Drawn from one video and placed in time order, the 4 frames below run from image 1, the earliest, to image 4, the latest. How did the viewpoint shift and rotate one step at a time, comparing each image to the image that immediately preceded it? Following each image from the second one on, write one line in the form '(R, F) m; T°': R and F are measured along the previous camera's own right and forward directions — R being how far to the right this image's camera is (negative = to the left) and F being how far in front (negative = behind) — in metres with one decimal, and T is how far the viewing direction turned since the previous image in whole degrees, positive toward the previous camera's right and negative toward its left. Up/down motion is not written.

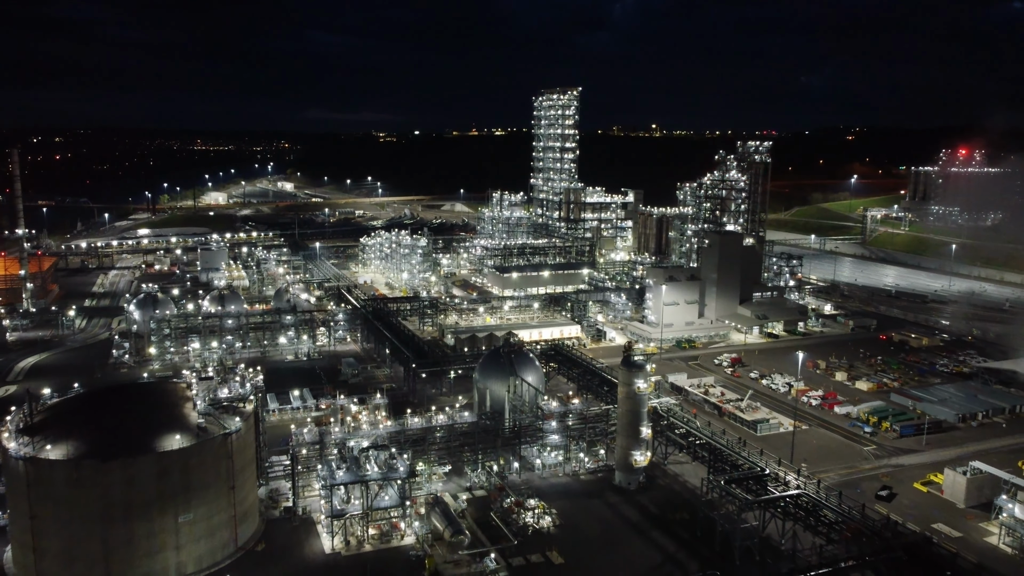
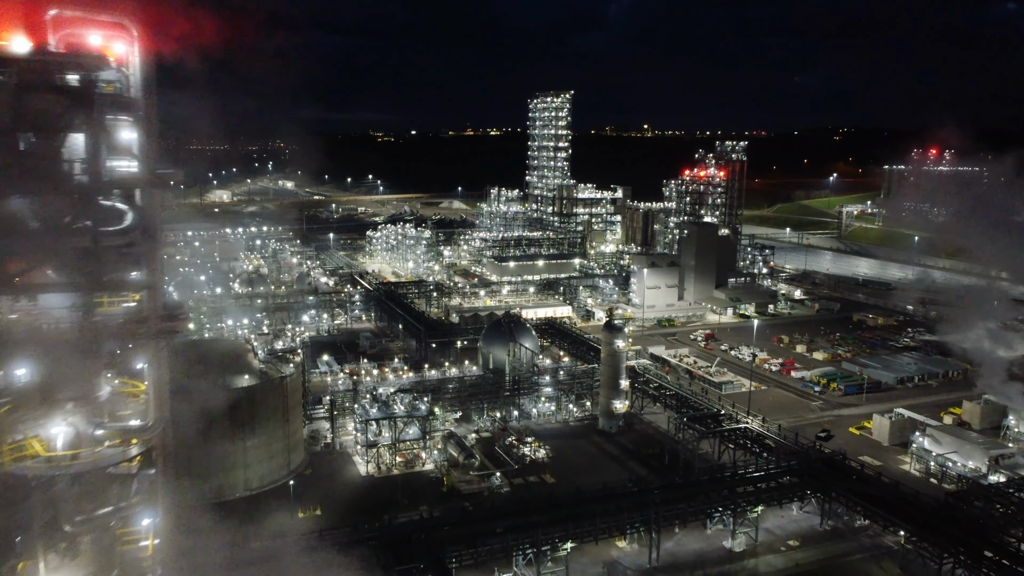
(-0.2, -4.5) m; 0°
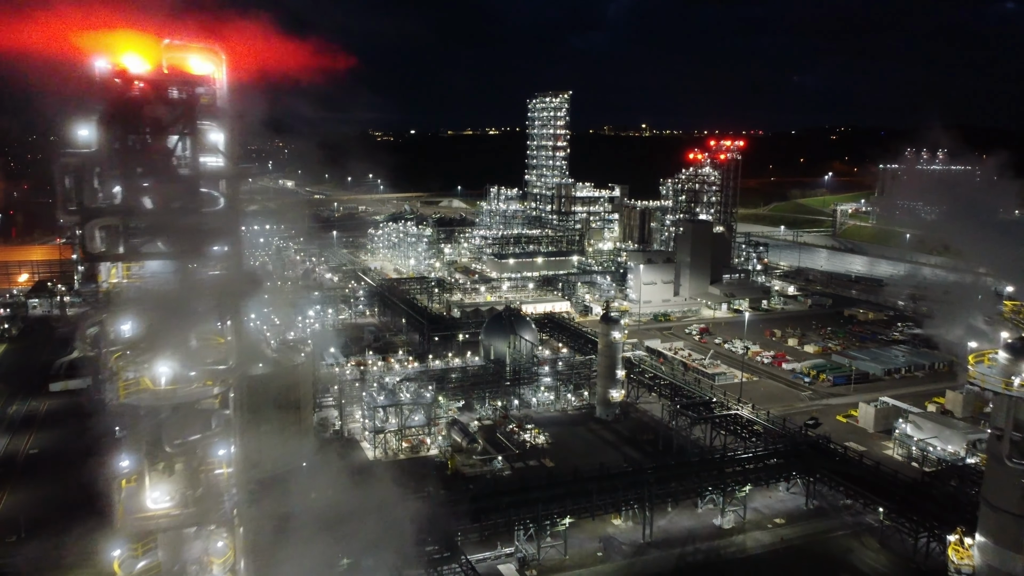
(-0.1, -1.1) m; 0°
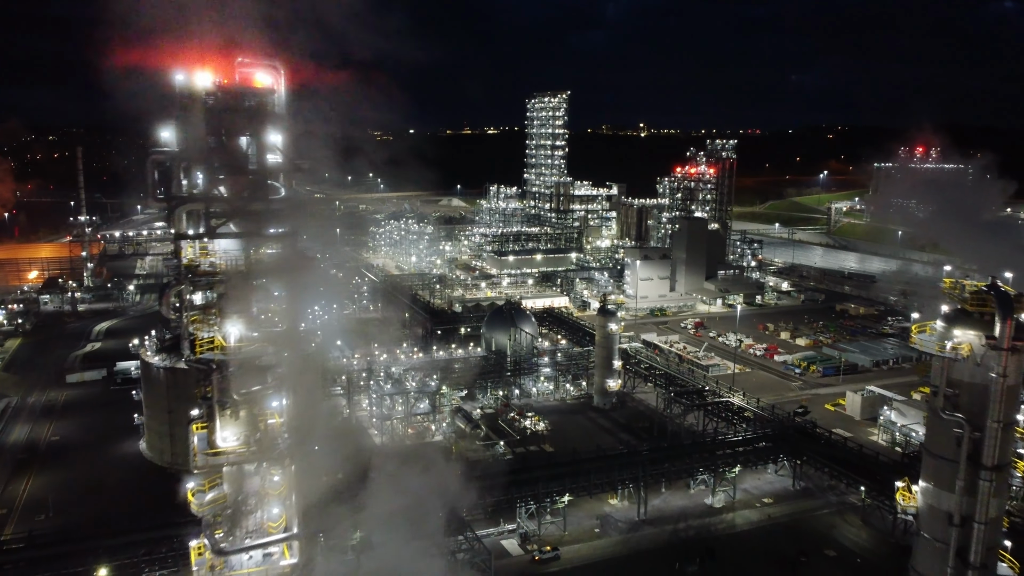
(-0.1, -1.1) m; 0°
